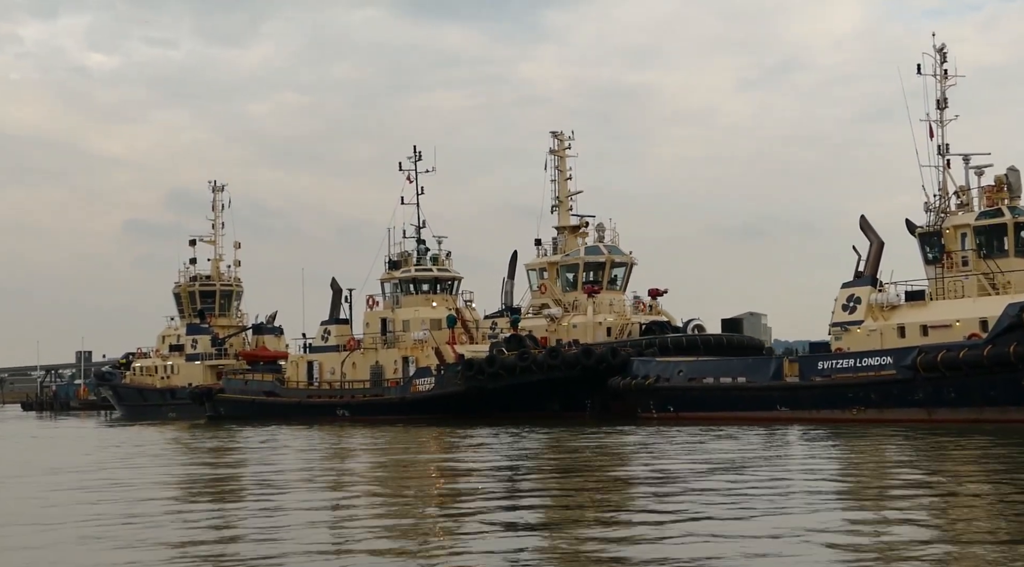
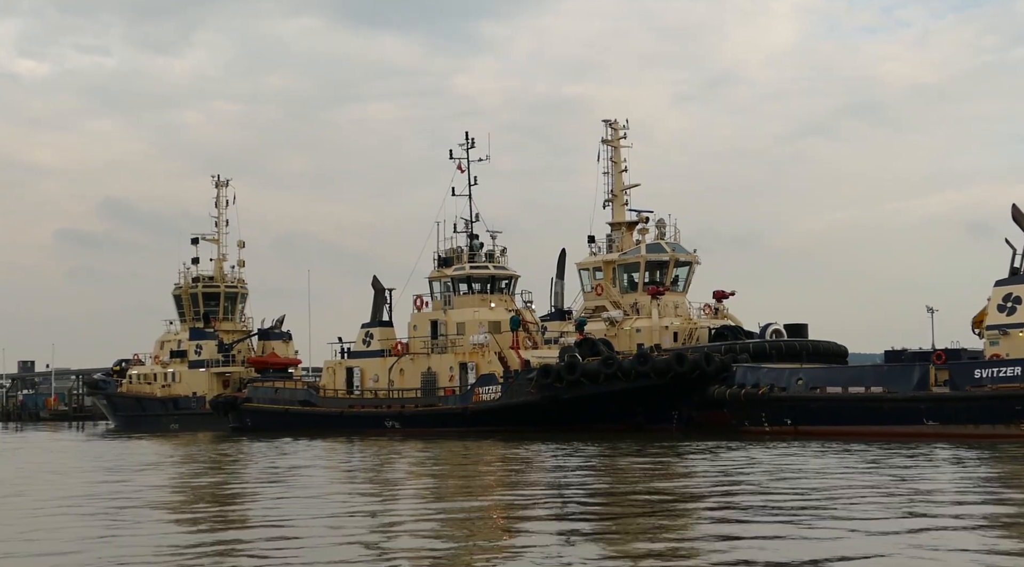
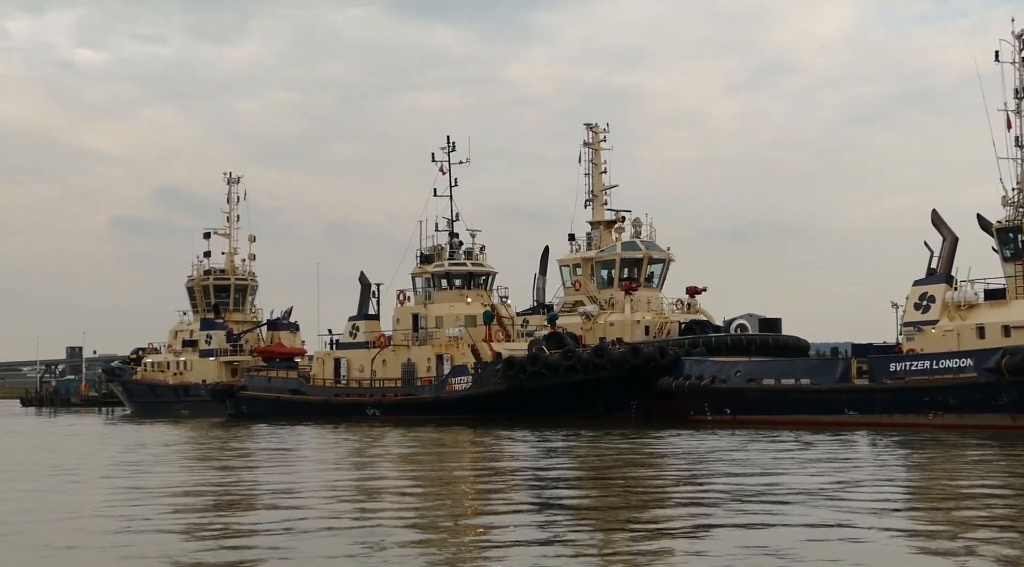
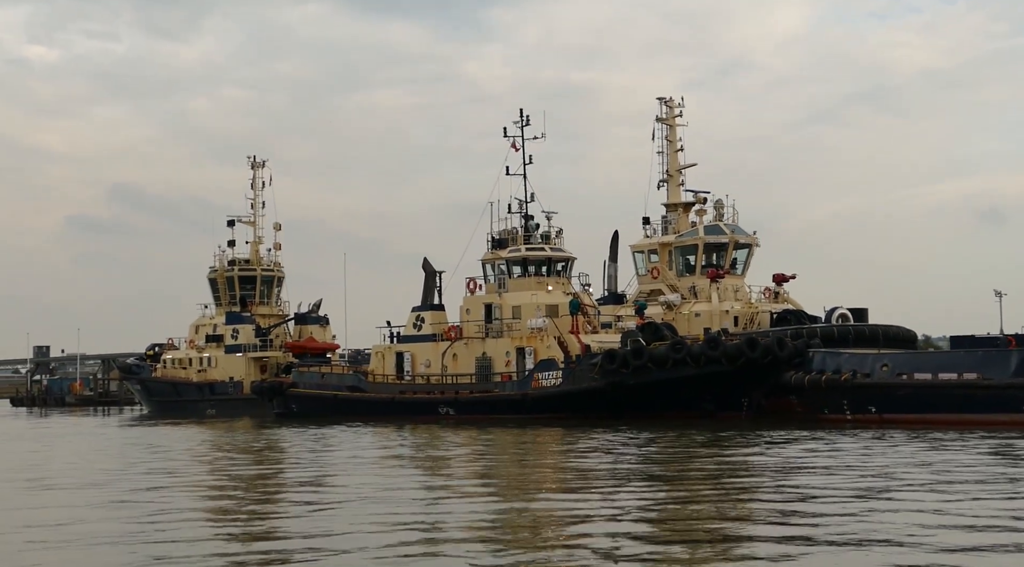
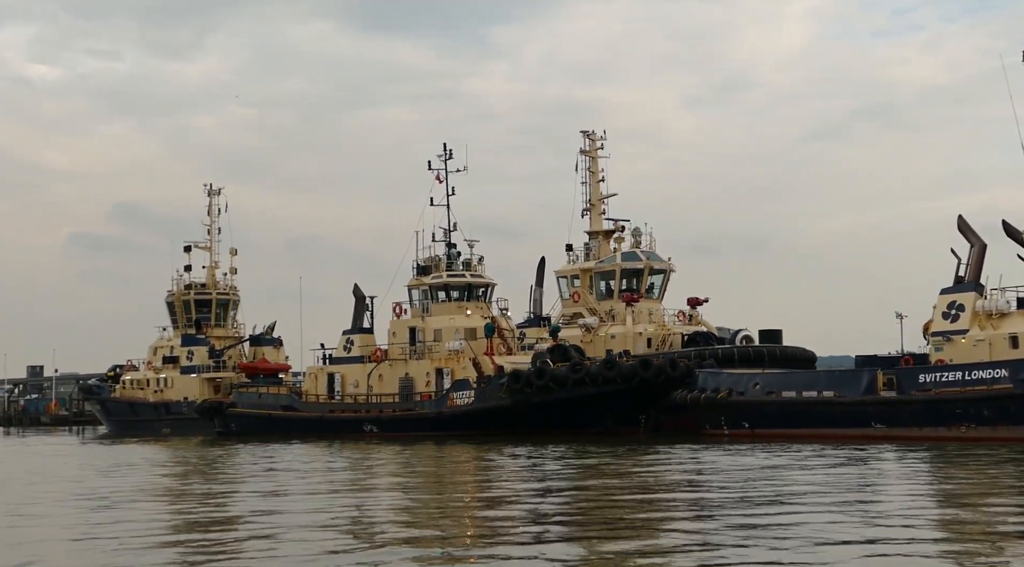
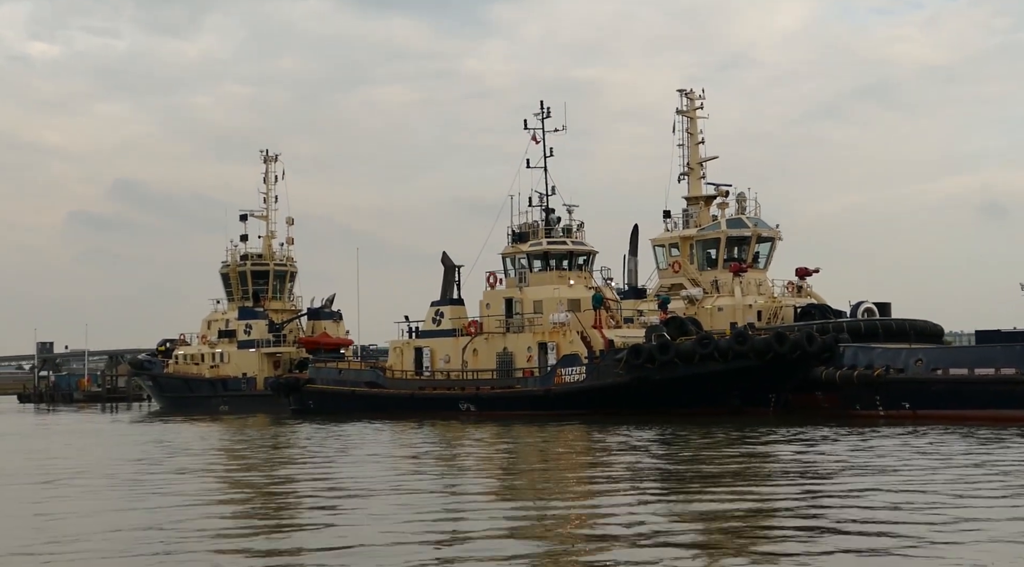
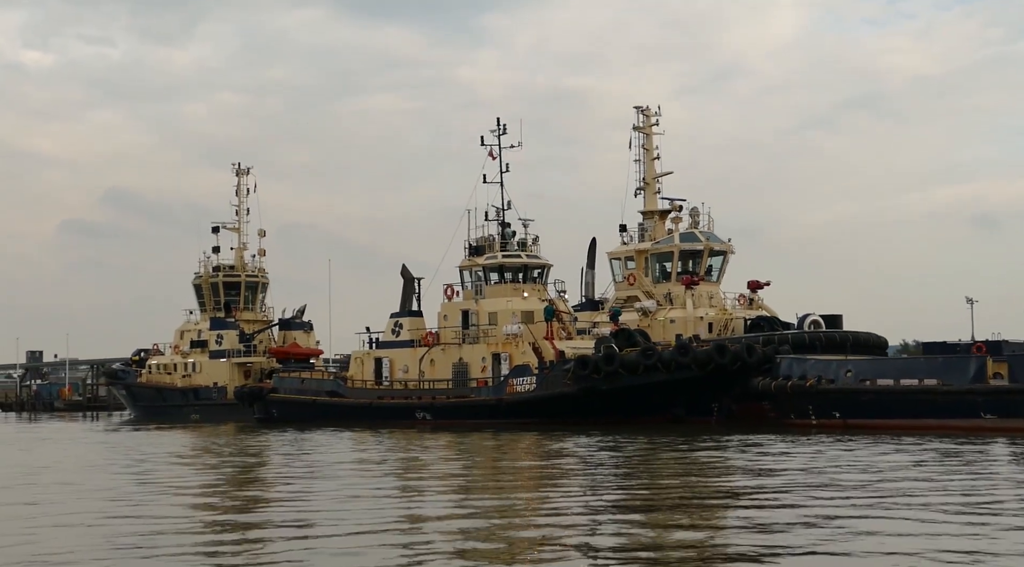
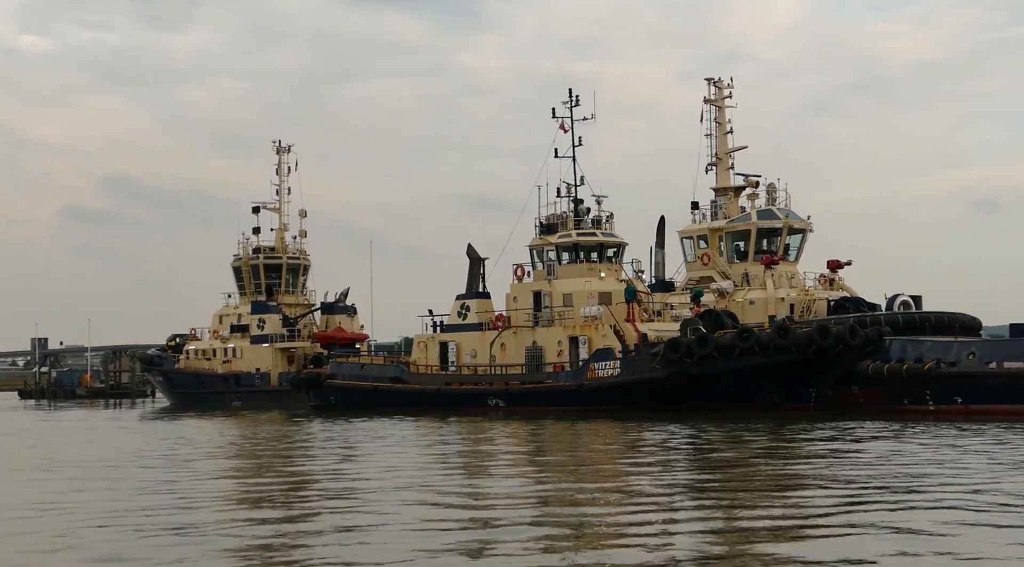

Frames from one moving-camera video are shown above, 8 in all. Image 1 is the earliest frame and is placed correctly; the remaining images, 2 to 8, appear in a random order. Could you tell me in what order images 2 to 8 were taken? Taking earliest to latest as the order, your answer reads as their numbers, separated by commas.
3, 5, 2, 7, 4, 6, 8
